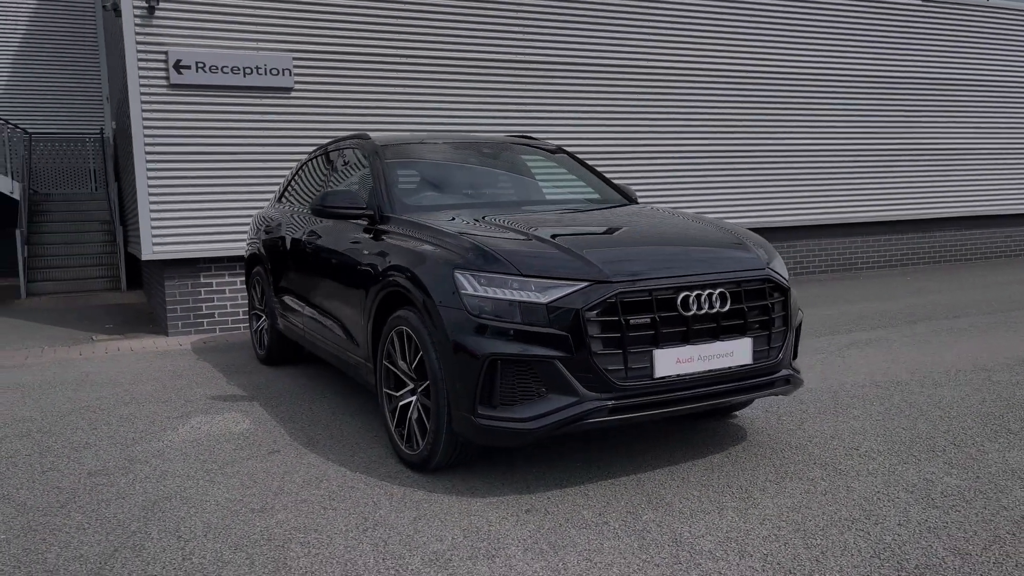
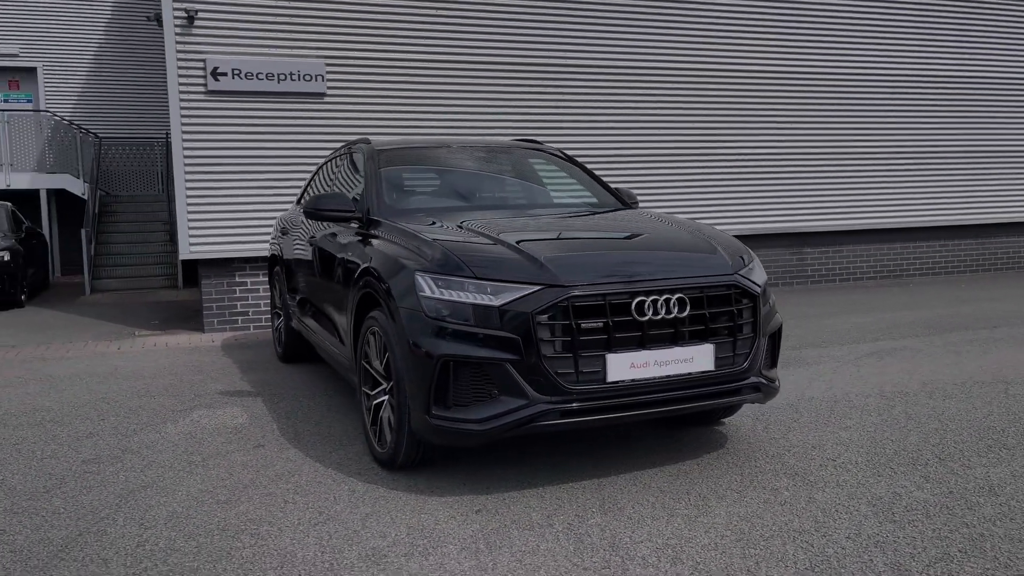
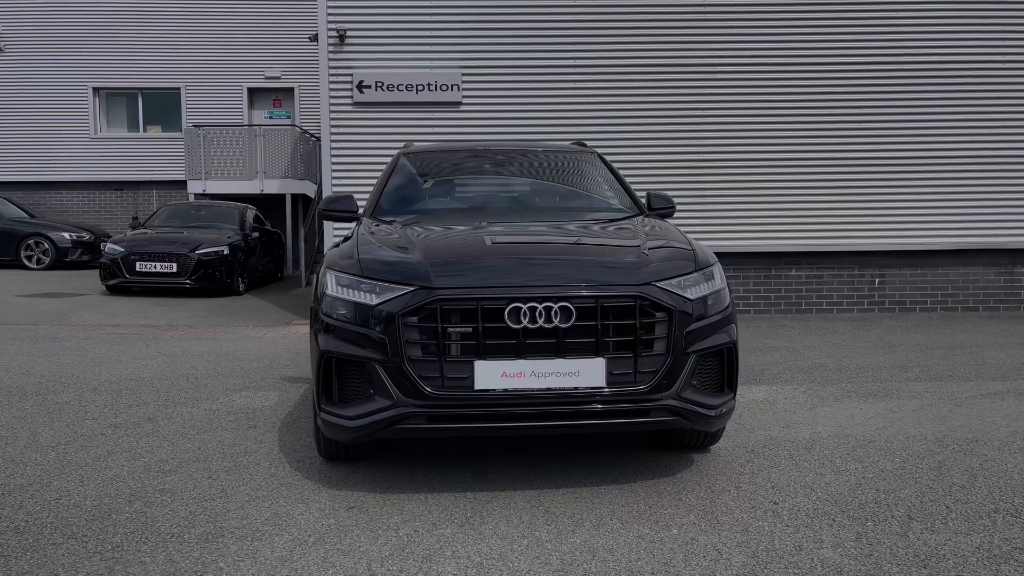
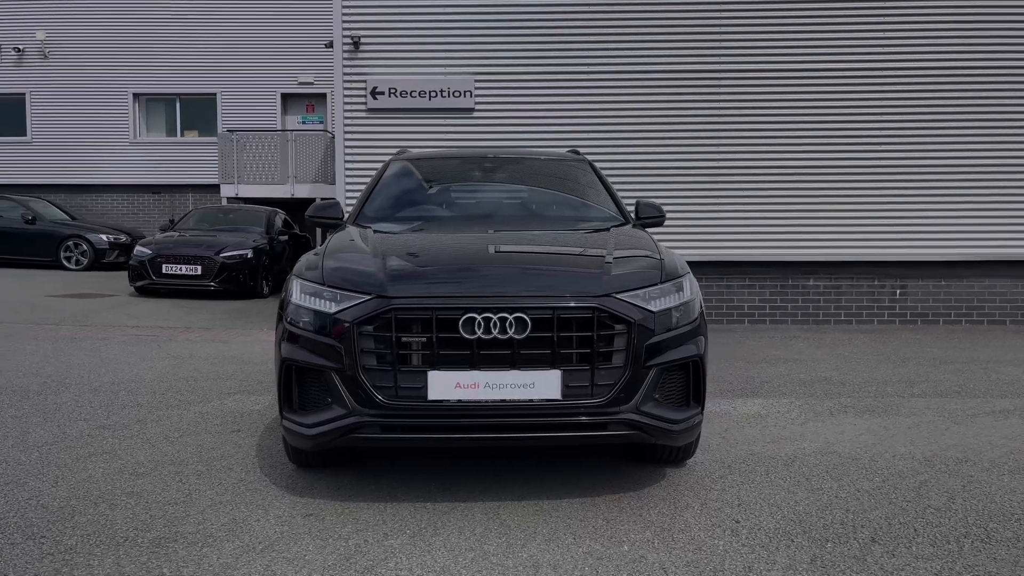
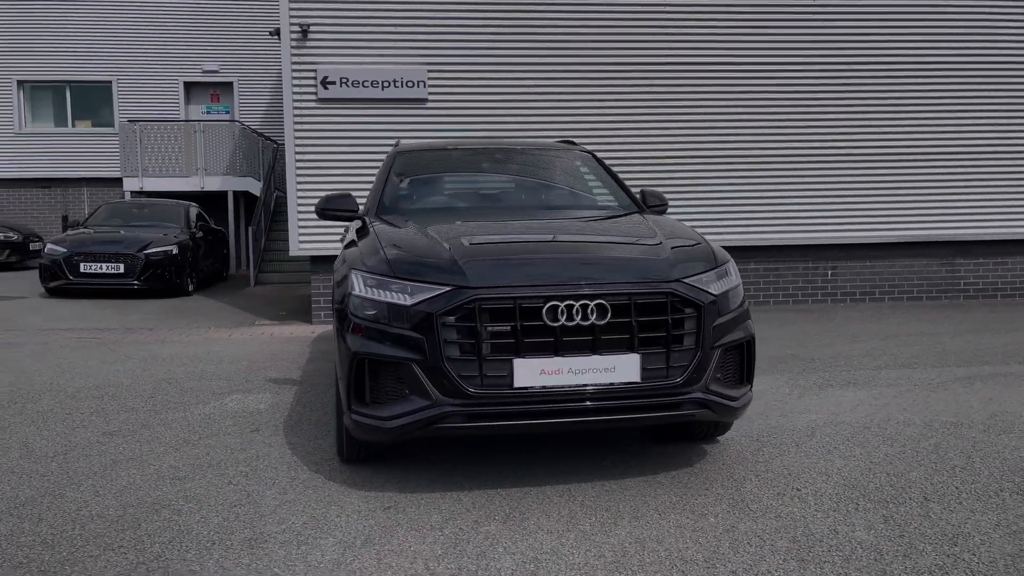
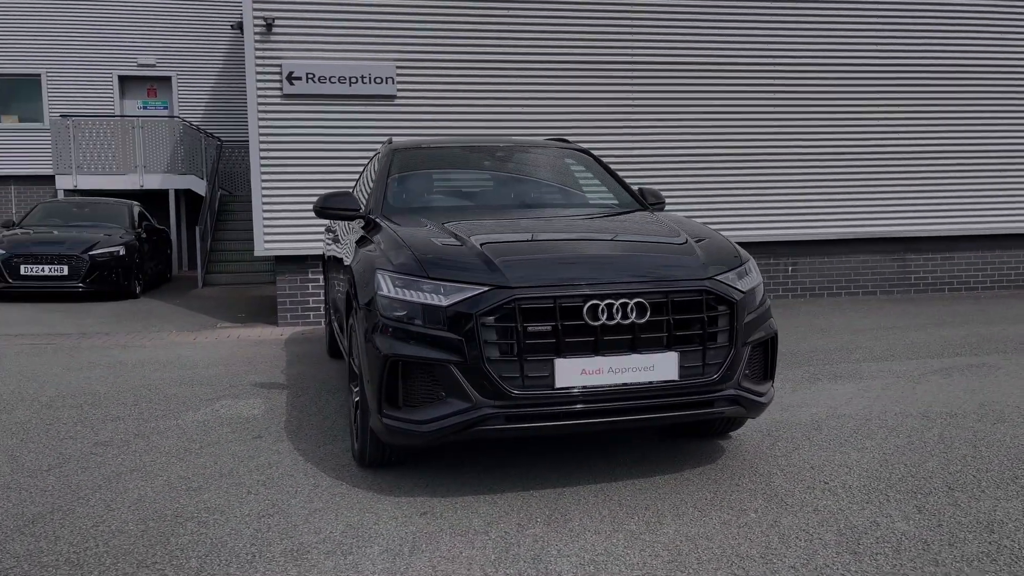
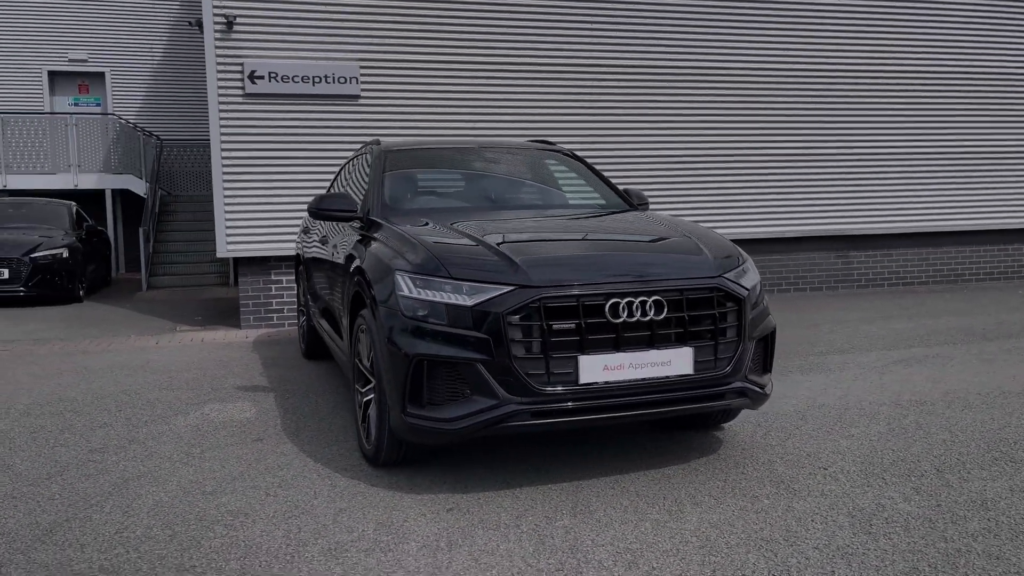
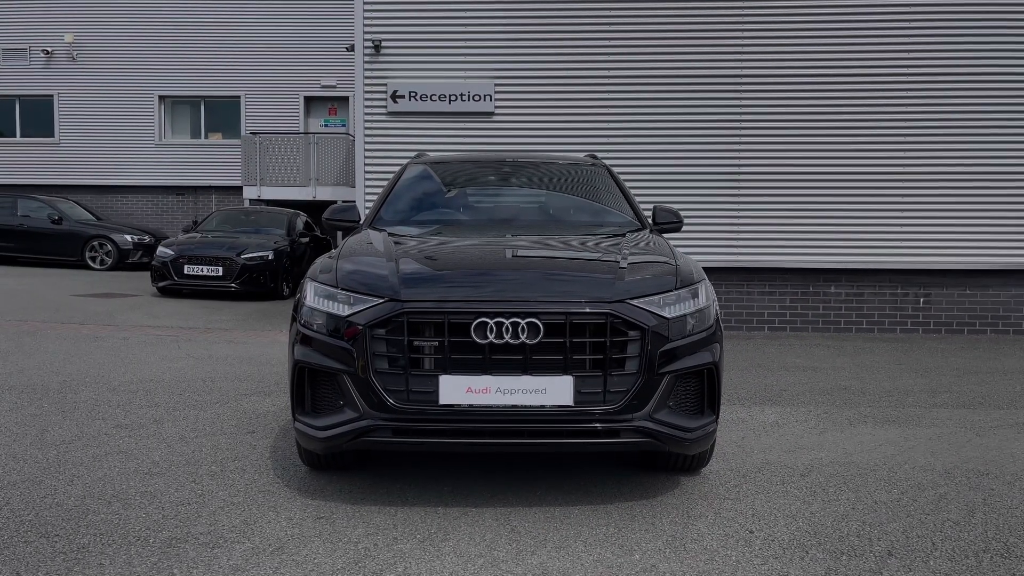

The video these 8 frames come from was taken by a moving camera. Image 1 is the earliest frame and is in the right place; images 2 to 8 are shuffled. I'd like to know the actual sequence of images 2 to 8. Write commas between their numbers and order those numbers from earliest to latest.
2, 7, 6, 5, 3, 4, 8
